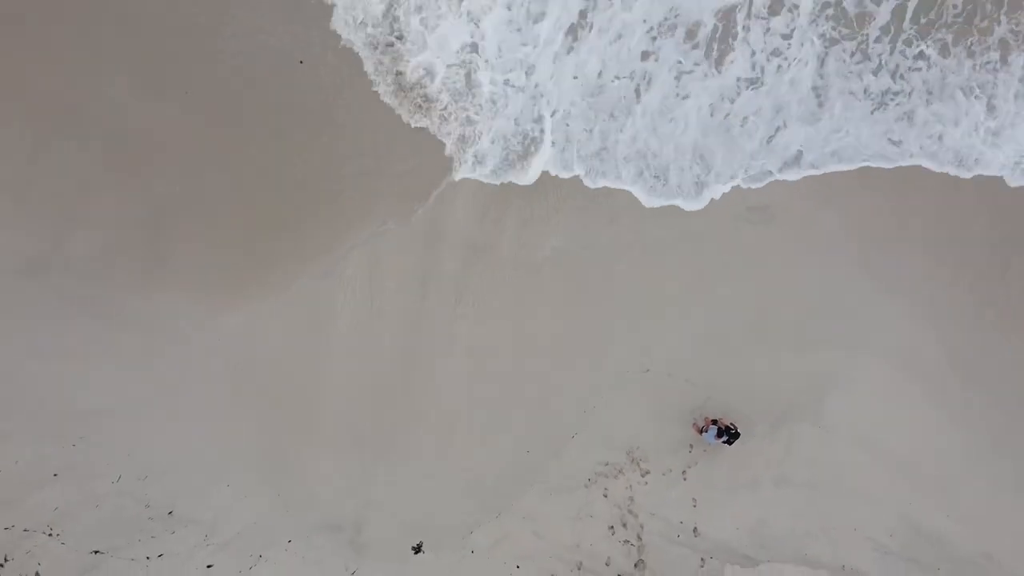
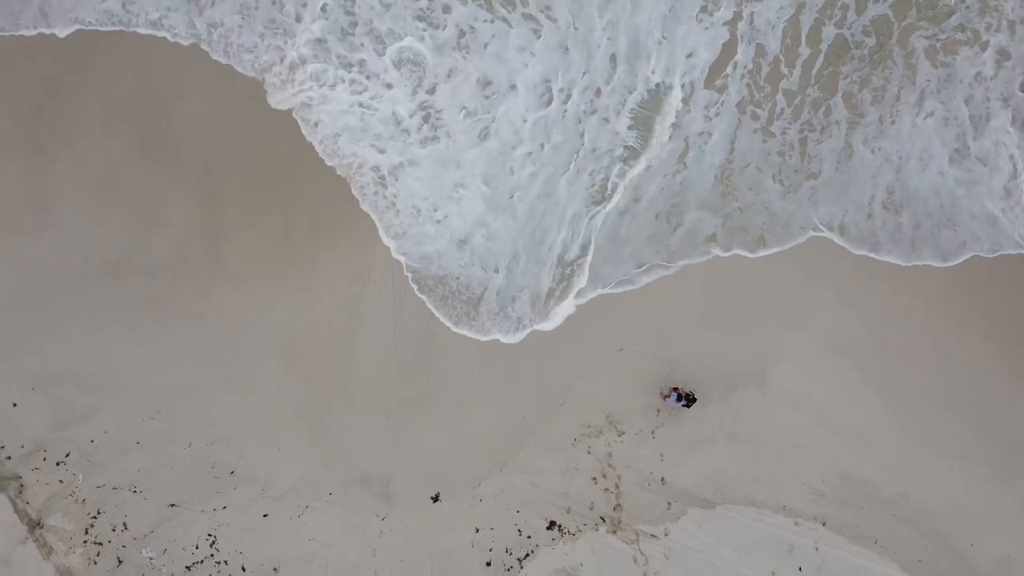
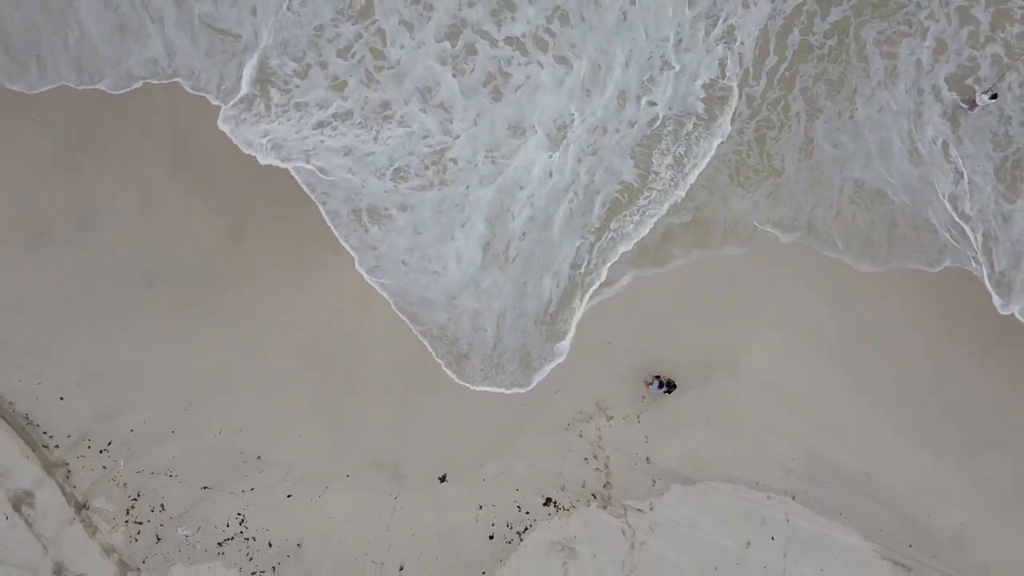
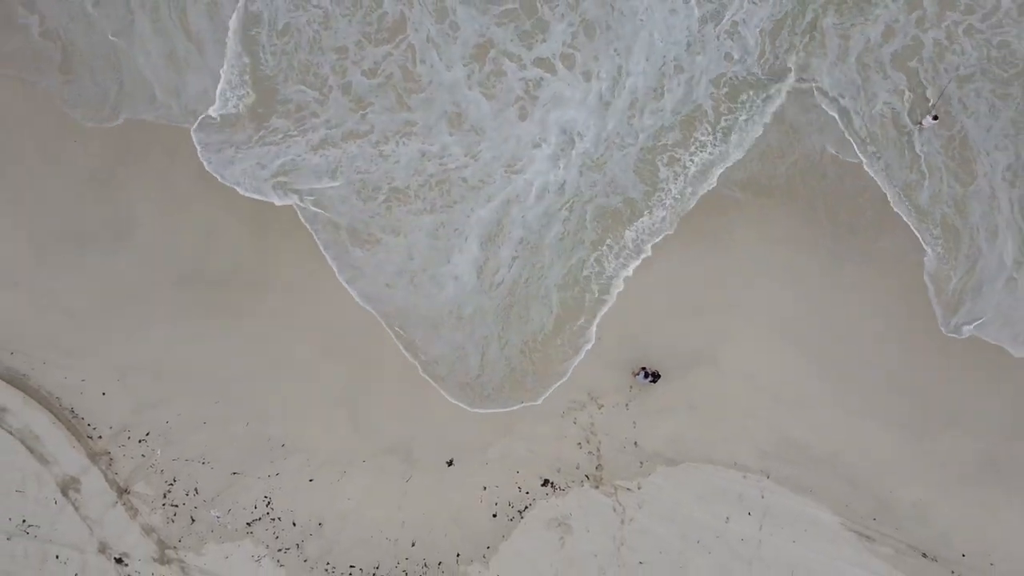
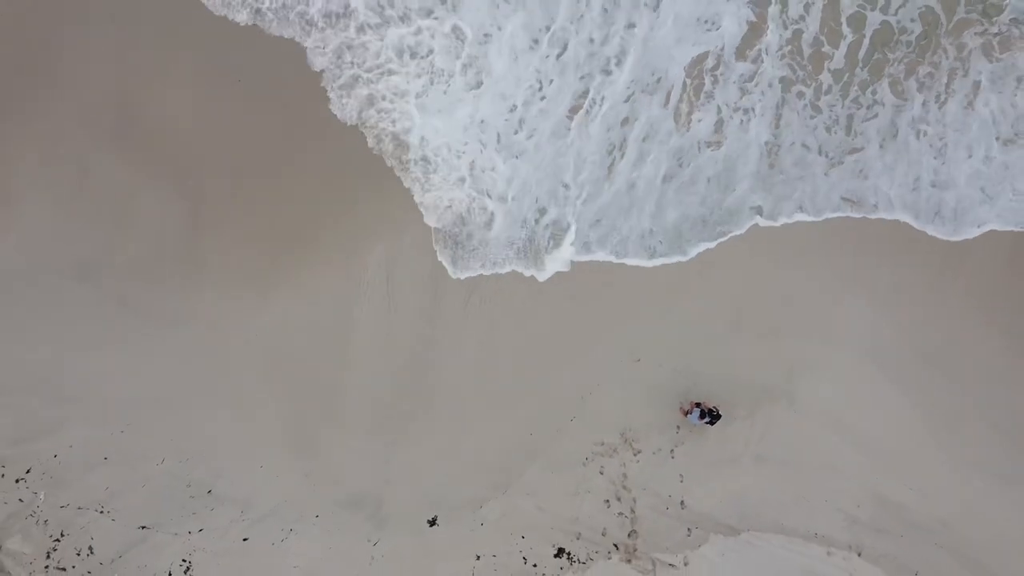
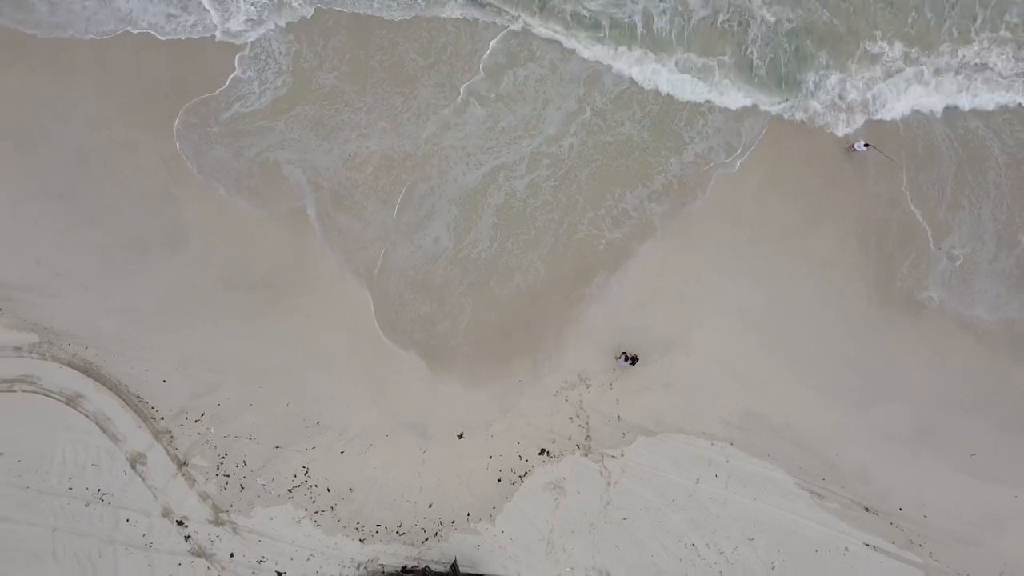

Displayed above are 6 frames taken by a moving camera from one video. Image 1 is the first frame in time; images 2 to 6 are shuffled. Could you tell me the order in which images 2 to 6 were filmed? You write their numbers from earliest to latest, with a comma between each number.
5, 2, 3, 4, 6
